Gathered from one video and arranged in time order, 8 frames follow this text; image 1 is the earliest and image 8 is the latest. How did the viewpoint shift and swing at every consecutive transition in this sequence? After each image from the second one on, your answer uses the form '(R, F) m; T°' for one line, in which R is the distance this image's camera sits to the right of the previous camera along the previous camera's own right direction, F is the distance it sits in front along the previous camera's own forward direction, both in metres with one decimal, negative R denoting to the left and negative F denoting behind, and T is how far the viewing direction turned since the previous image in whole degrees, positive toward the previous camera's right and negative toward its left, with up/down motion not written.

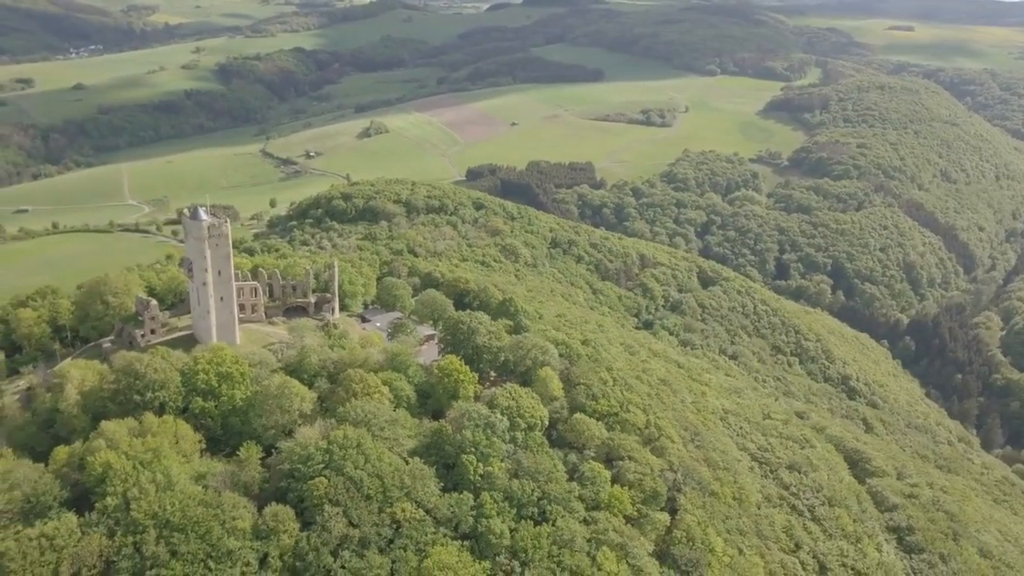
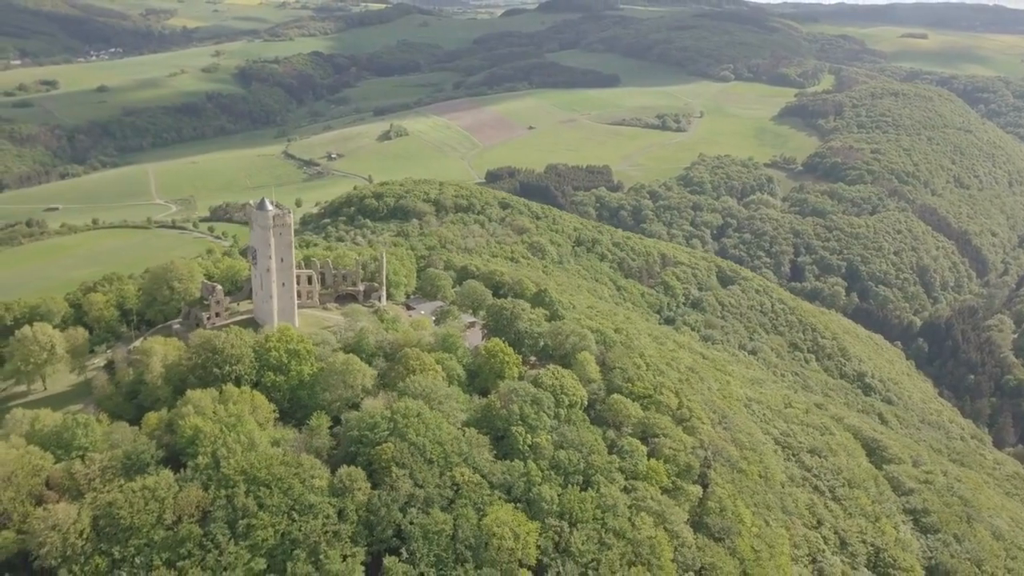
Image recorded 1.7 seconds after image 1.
(-2.4, -3.6) m; -1°
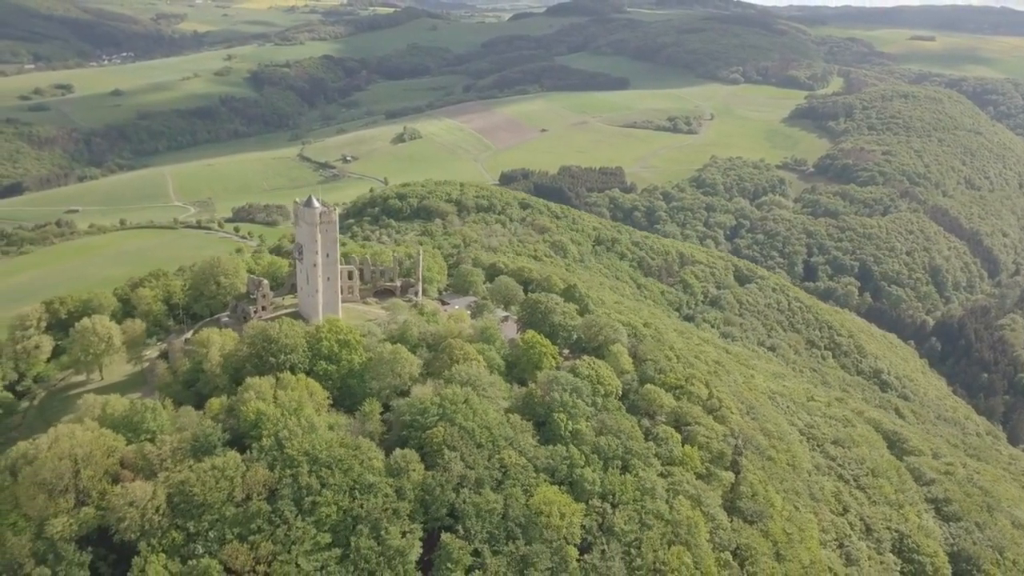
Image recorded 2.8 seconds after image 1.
(-2.3, -2.0) m; 0°
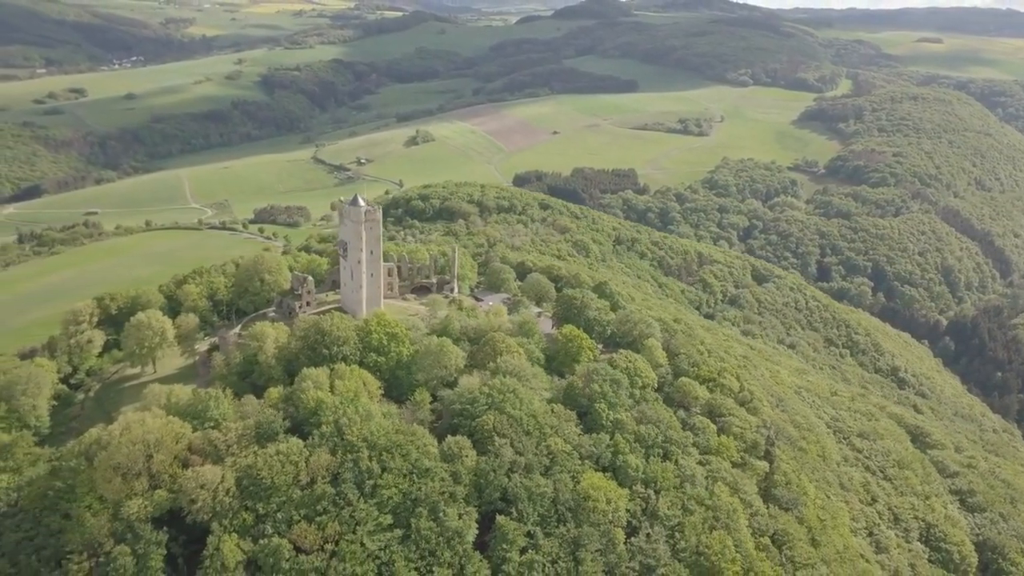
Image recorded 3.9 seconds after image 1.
(-2.6, -1.8) m; 0°
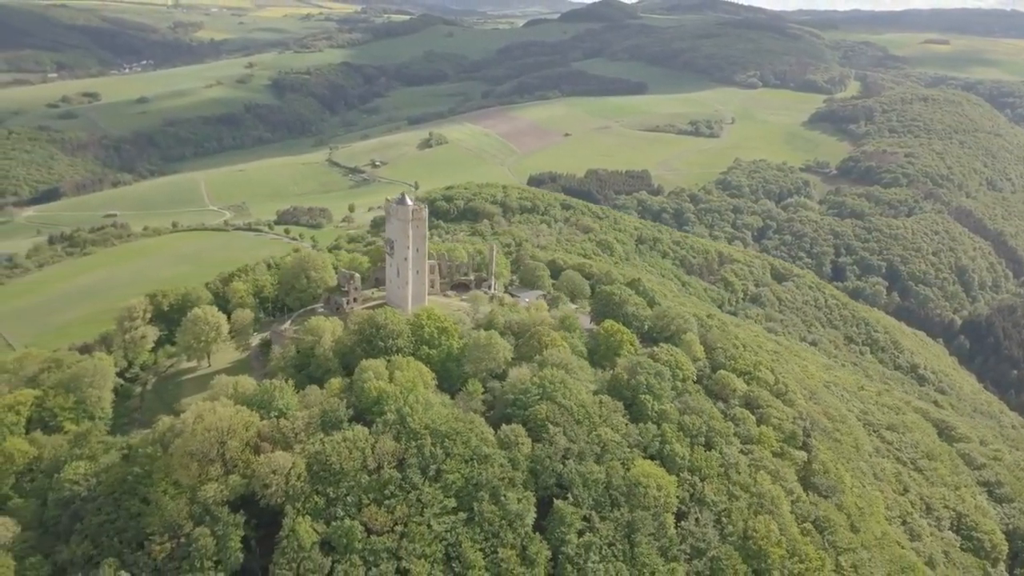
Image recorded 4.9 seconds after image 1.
(-3.0, -1.7) m; 0°
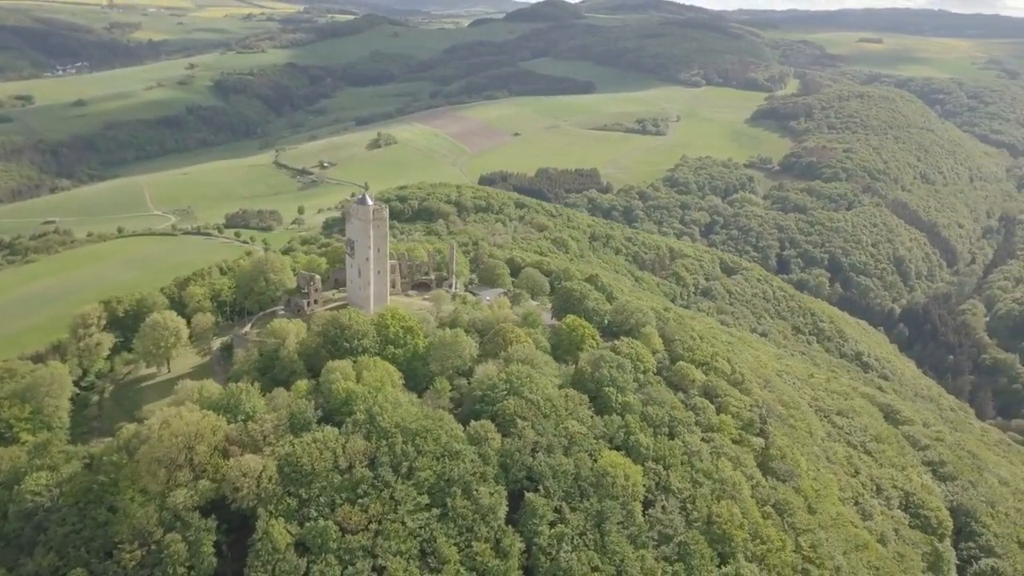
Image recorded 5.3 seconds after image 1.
(-0.9, -0.7) m; +4°
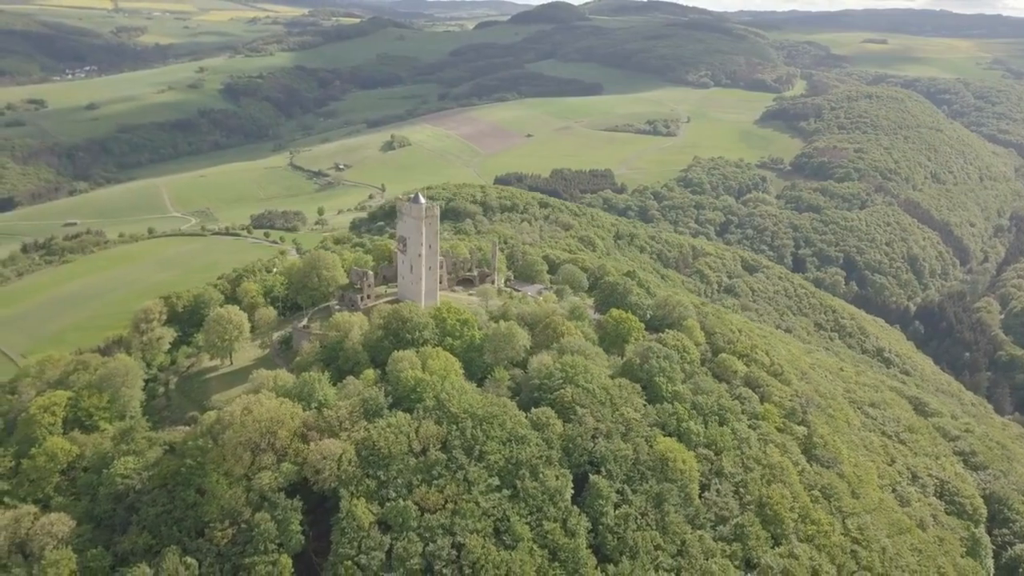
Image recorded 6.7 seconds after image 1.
(-3.7, -2.0) m; 0°
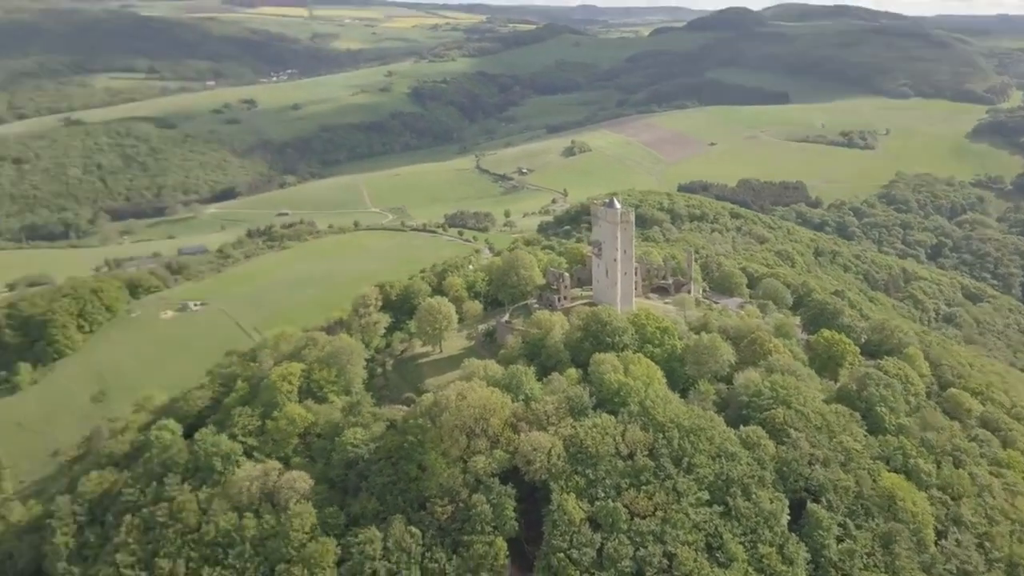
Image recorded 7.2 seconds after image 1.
(-2.9, -1.5) m; -12°
